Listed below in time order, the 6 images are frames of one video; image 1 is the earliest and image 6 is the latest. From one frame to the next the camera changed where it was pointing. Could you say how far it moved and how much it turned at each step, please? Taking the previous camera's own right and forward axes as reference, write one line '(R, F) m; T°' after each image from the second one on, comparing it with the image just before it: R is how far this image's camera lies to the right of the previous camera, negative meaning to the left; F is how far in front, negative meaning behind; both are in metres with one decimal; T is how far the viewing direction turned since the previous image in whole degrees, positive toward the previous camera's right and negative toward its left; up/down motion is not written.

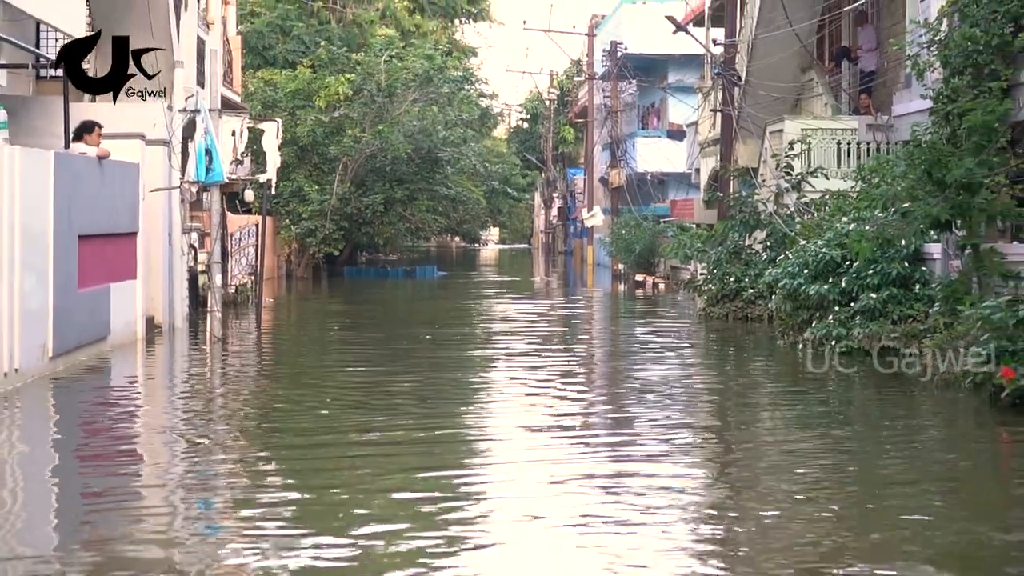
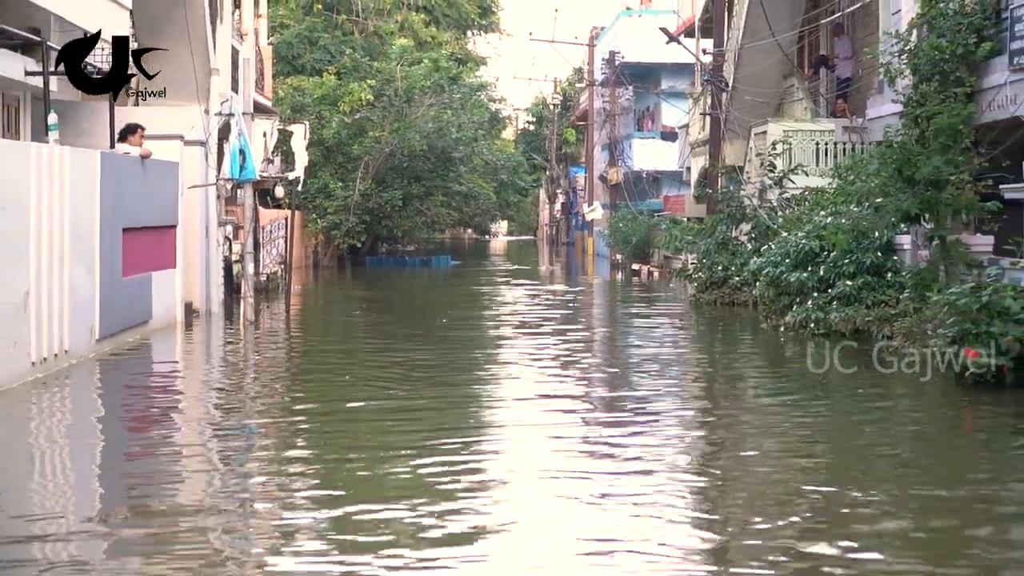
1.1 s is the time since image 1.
(-0.1, -1.2) m; 0°
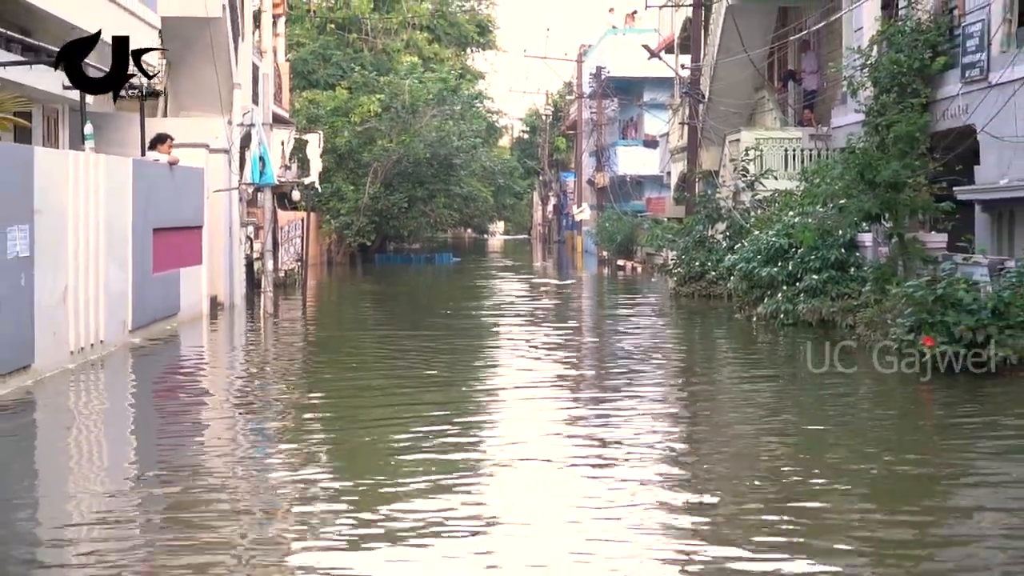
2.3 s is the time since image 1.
(0.0, -1.3) m; 0°
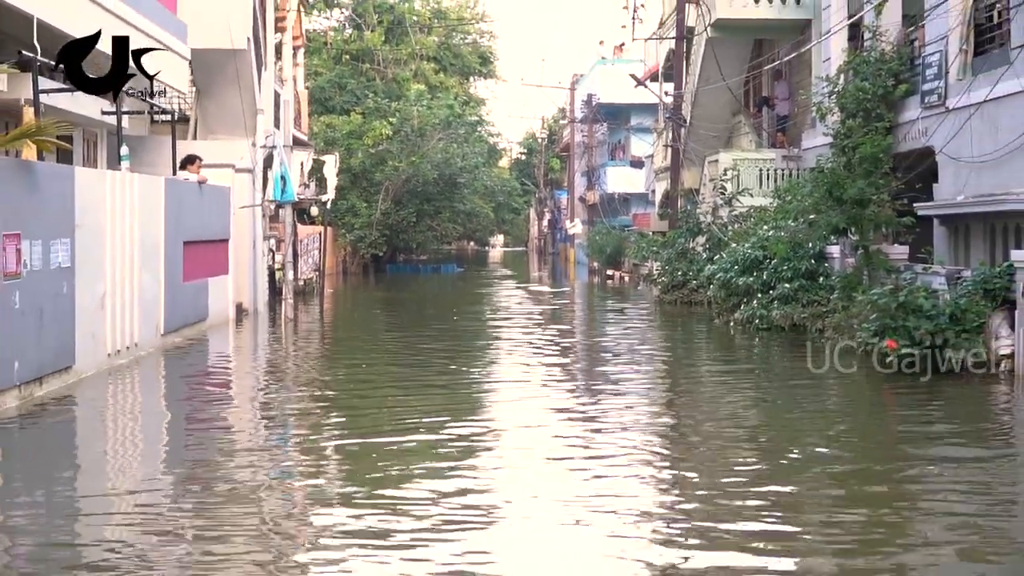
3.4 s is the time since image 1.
(+0.1, -1.5) m; 0°
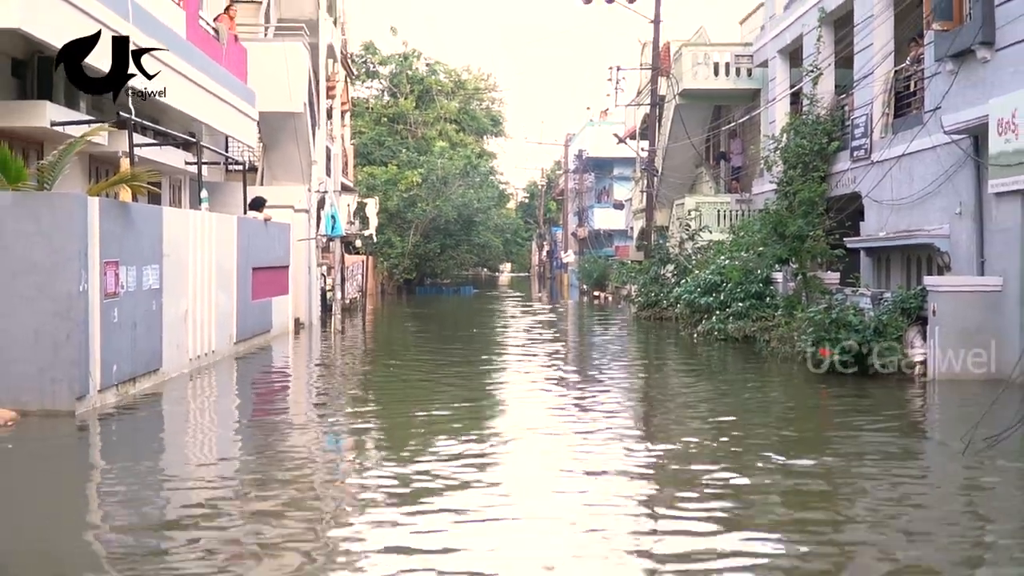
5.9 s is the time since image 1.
(+0.1, -3.9) m; 0°
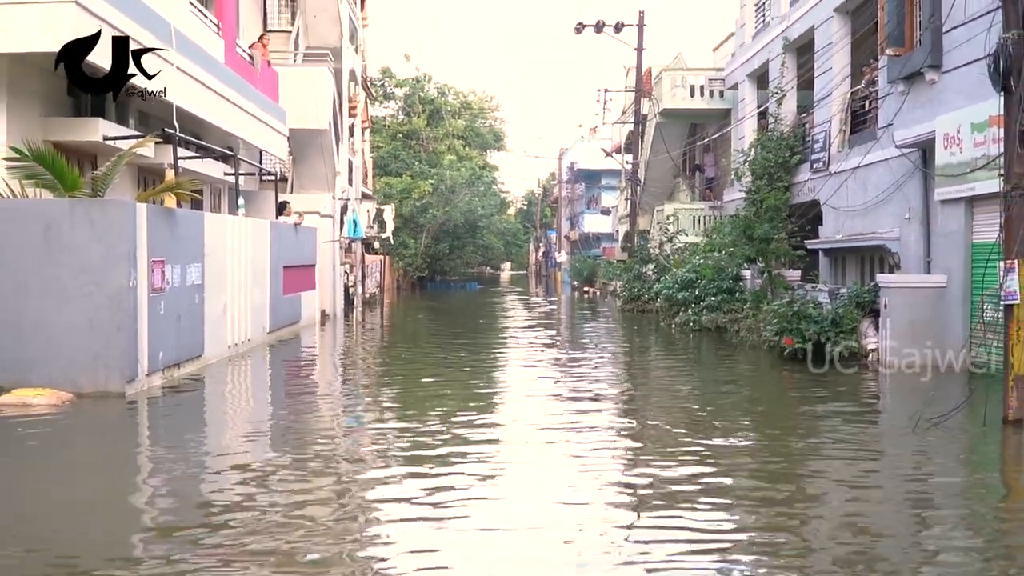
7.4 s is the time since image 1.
(+0.1, -2.8) m; 0°
